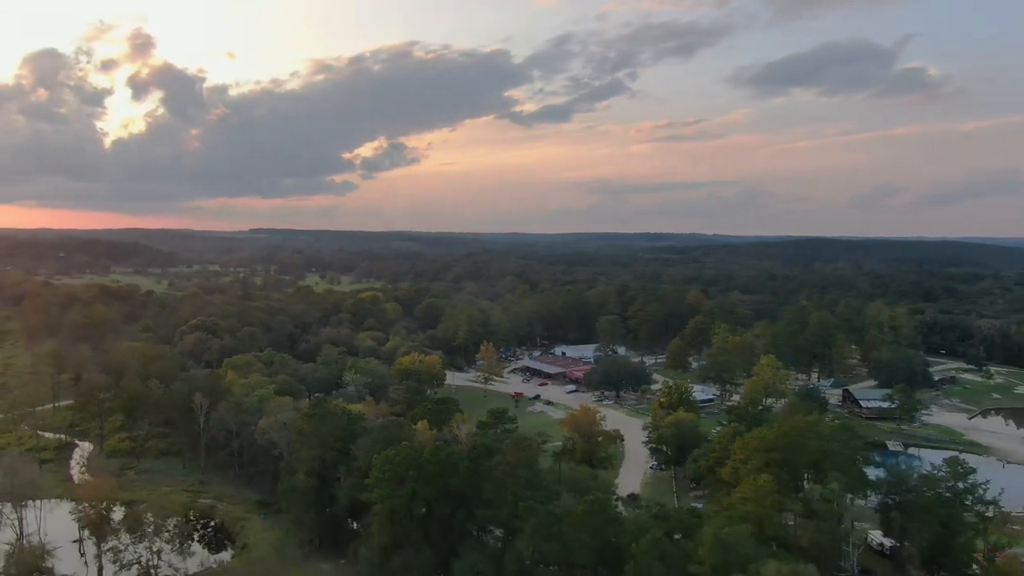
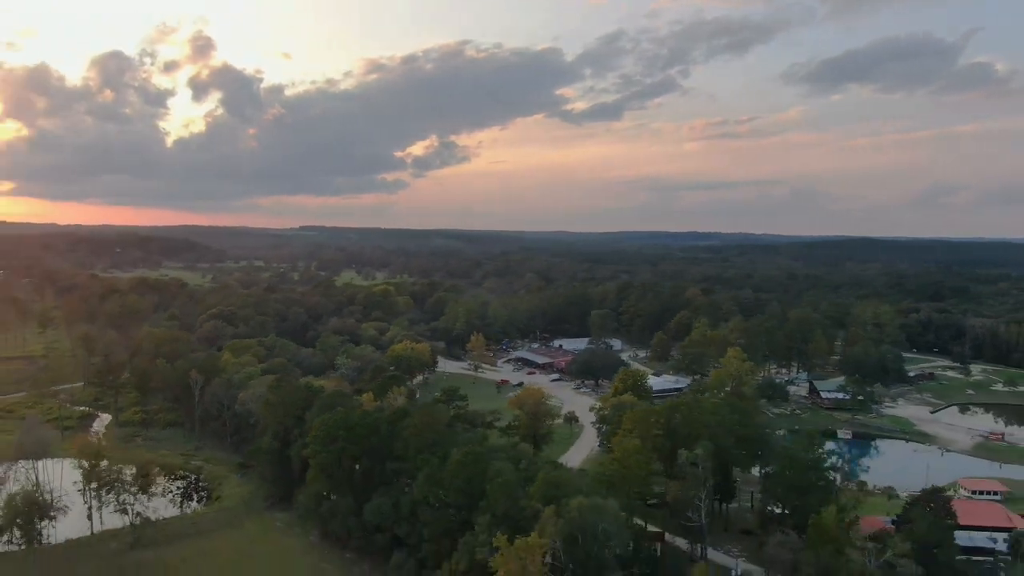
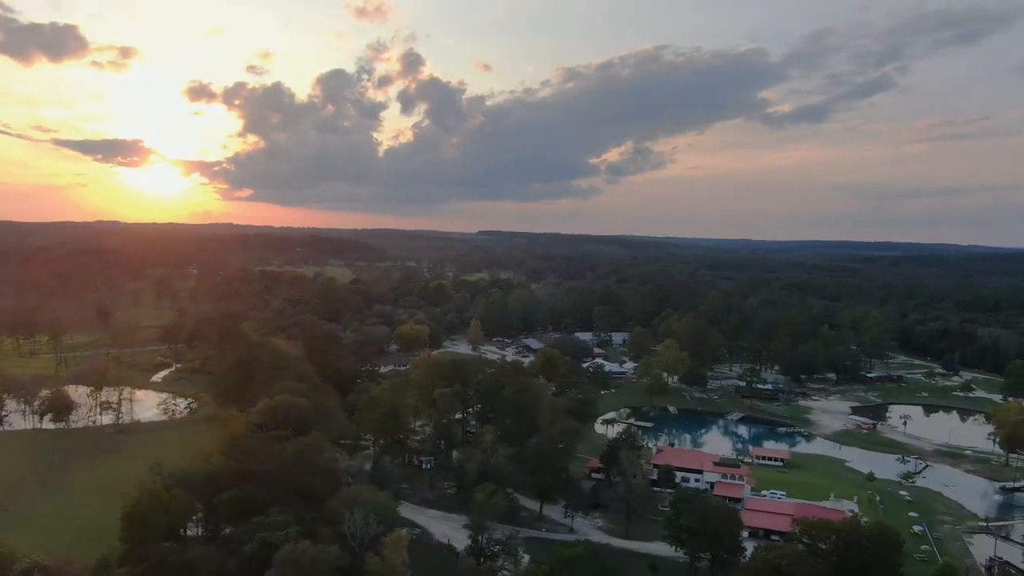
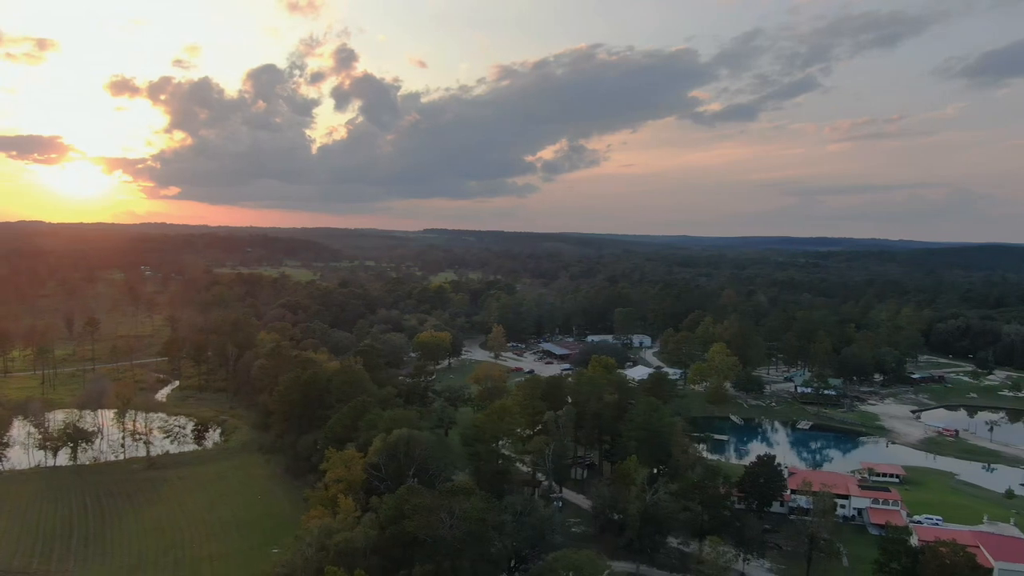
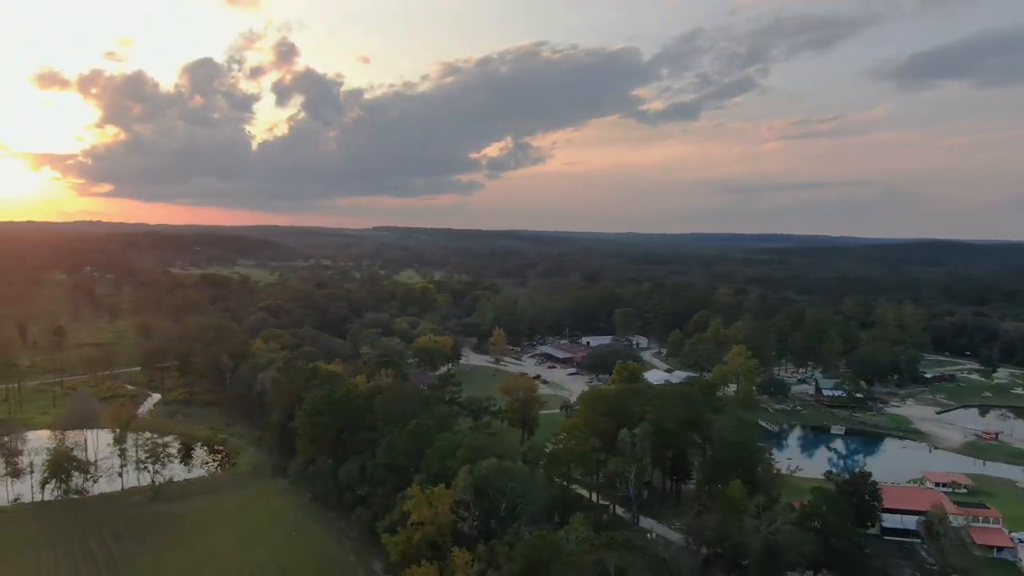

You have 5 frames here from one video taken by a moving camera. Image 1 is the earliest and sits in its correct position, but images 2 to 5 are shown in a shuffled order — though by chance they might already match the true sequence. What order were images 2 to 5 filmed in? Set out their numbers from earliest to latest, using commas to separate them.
2, 5, 4, 3
